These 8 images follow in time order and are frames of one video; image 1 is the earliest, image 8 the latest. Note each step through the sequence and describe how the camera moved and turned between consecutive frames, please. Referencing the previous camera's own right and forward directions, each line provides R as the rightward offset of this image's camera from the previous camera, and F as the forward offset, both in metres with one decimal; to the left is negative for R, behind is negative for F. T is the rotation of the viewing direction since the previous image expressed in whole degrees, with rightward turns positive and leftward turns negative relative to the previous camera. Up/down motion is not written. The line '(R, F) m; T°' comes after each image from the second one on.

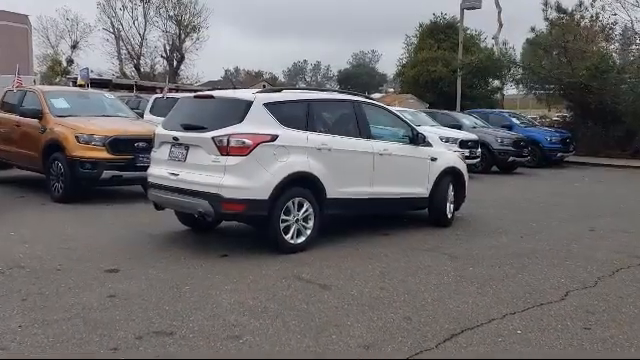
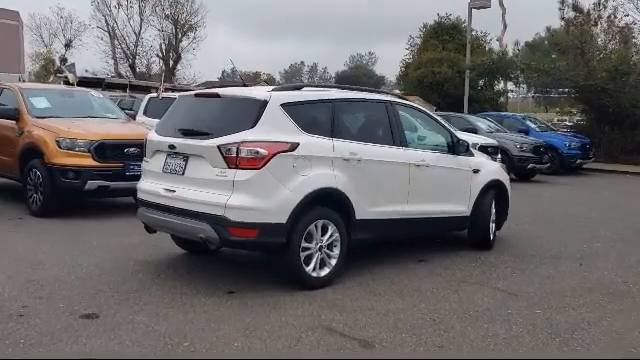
(-0.3, +1.5) m; 0°
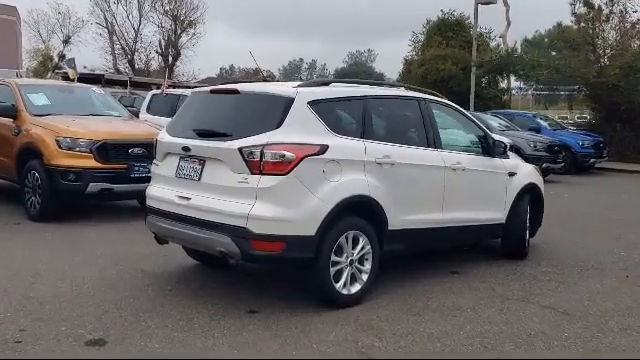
(-0.3, +0.6) m; 0°
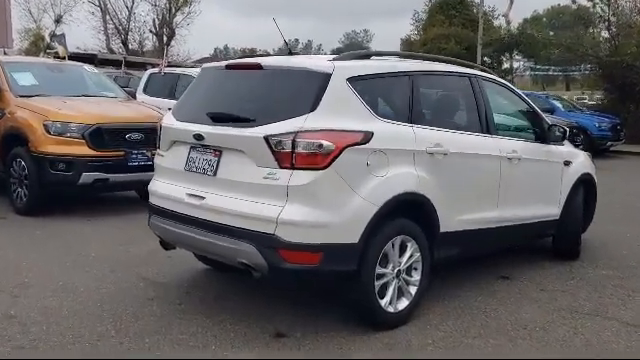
(-0.3, +1.0) m; 0°
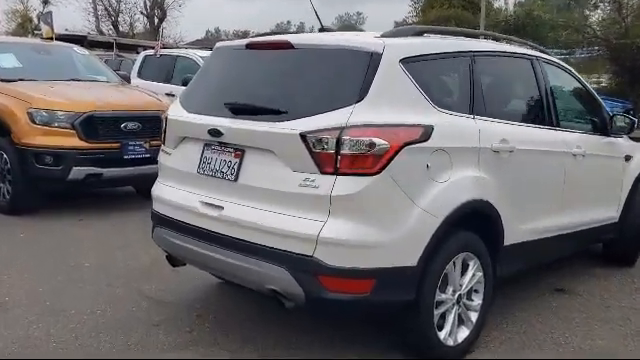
(-0.3, +0.9) m; +1°
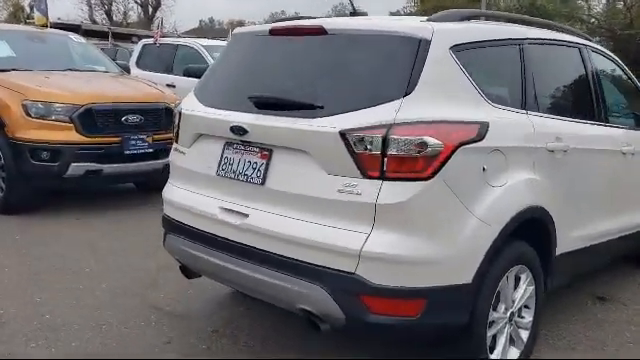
(-0.2, +0.4) m; +1°
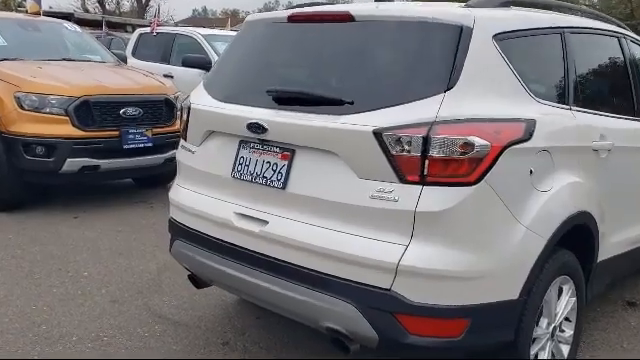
(-0.2, +0.3) m; +1°
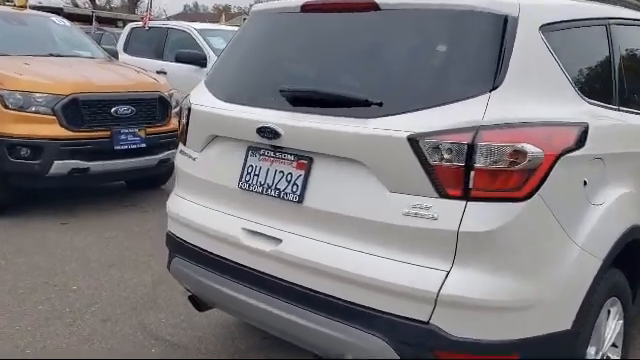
(-0.1, +0.4) m; +1°
